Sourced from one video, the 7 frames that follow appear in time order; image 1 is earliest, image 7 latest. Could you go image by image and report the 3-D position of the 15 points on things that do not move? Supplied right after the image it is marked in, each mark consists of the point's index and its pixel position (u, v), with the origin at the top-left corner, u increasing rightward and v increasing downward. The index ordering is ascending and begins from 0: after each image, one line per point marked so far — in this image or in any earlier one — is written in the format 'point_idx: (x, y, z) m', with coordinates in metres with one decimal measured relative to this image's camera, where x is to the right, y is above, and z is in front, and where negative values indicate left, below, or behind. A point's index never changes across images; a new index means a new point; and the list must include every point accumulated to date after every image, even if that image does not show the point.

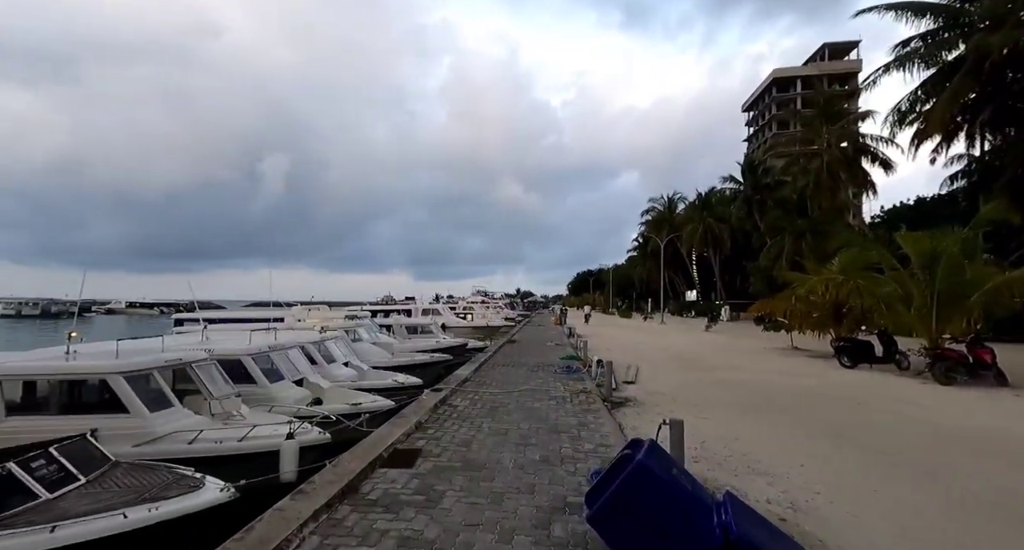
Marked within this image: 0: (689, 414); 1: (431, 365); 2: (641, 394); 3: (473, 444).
0: (+3.2, -2.5, +9.5) m
1: (-3.1, -3.5, +19.7) m
2: (+2.8, -2.6, +11.3) m
3: (-0.5, -2.2, +6.7) m
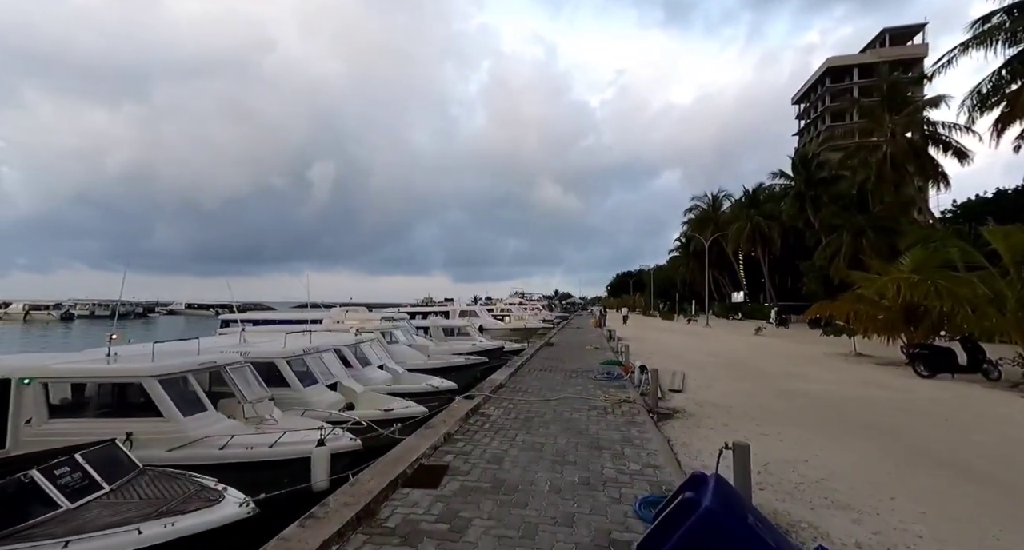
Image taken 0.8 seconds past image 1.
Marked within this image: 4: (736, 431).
0: (+3.9, -2.5, +8.6) m
1: (-1.7, -3.5, +19.3) m
2: (+3.6, -2.6, +10.5) m
3: (-0.1, -2.2, +6.1) m
4: (+3.6, -2.5, +8.4) m
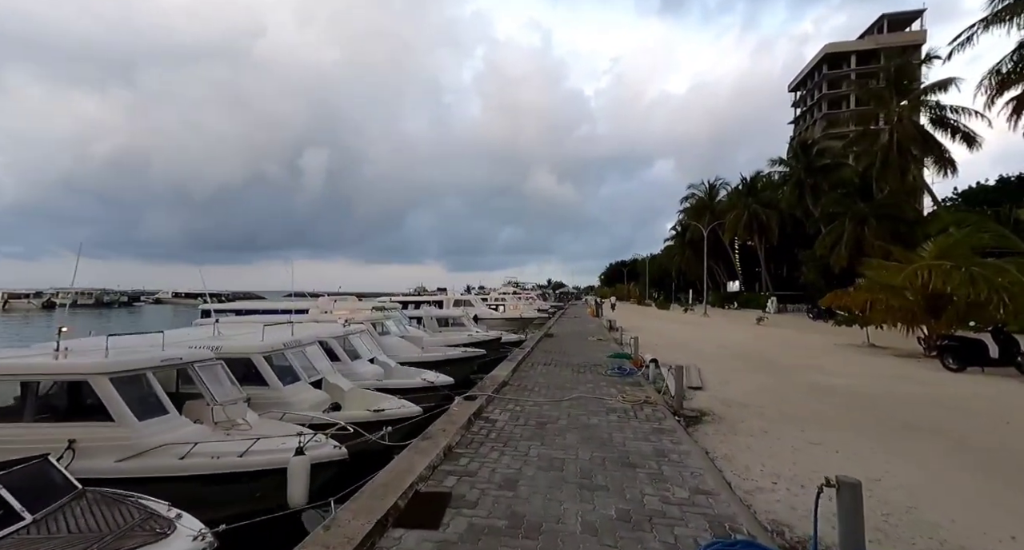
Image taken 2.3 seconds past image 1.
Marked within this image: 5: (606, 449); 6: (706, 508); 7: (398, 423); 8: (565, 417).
0: (+4.0, -2.3, +7.5) m
1: (-1.7, -3.0, +18.1) m
2: (+3.7, -2.4, +9.4) m
3: (+0.1, -2.0, +4.9) m
4: (+3.7, -2.3, +7.3) m
5: (+1.1, -2.1, +6.2) m
6: (+1.7, -2.0, +4.6) m
7: (-2.3, -3.0, +10.4) m
8: (+0.8, -2.1, +7.8) m
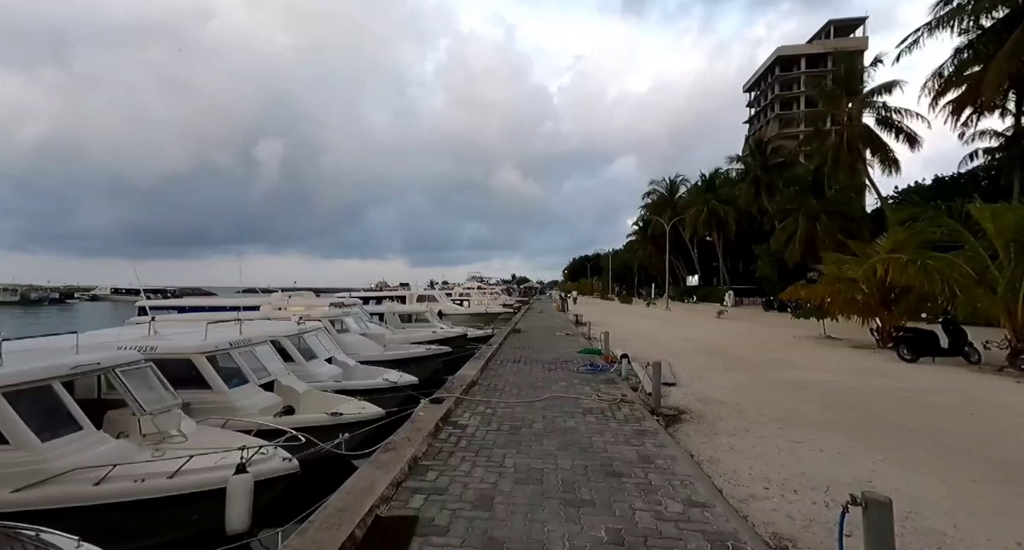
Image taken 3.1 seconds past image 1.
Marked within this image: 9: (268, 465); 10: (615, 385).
0: (+3.6, -2.2, +7.2) m
1: (-2.8, -2.9, +17.4) m
2: (+3.2, -2.2, +9.1) m
3: (-0.1, -1.9, +4.3) m
4: (+3.3, -2.2, +7.0) m
5: (+0.8, -2.0, +5.7) m
6: (+1.5, -2.0, +4.1) m
7: (-2.9, -2.8, +9.6) m
8: (+0.4, -2.0, +7.3) m
9: (-3.3, -2.6, +7.0) m
10: (+2.0, -2.1, +10.1) m
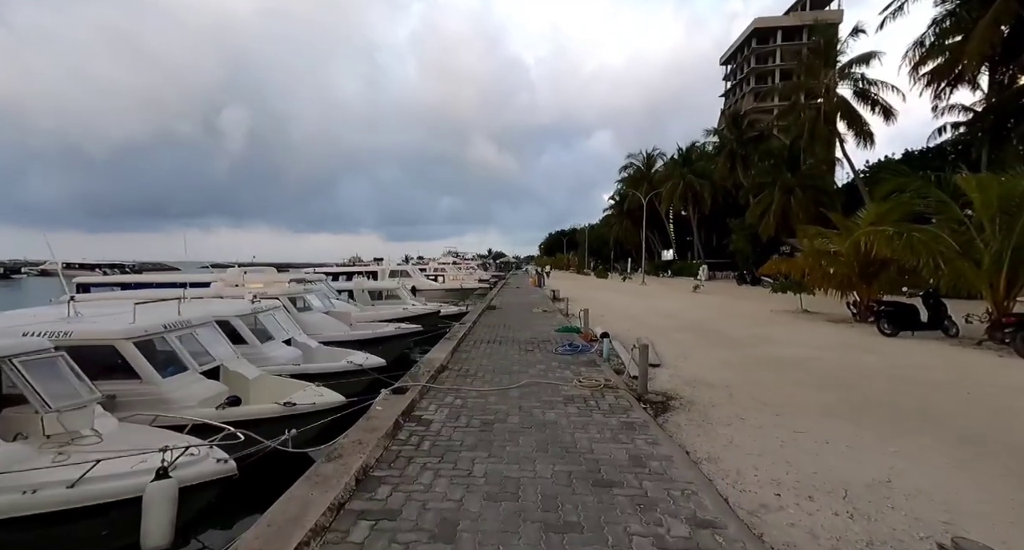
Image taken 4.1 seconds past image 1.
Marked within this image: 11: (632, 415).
0: (+3.2, -1.9, +6.5) m
1: (-3.7, -2.0, +16.4) m
2: (+2.7, -1.8, +8.3) m
3: (-0.3, -1.7, +3.5) m
4: (+3.0, -1.9, +6.3) m
5: (+0.5, -1.7, +4.9) m
6: (+1.3, -1.8, +3.3) m
7: (-3.3, -2.4, +8.7) m
8: (0.0, -1.7, +6.5) m
9: (-3.6, -2.3, +6.0) m
10: (+1.5, -1.7, +9.3) m
11: (+1.5, -1.7, +6.4) m
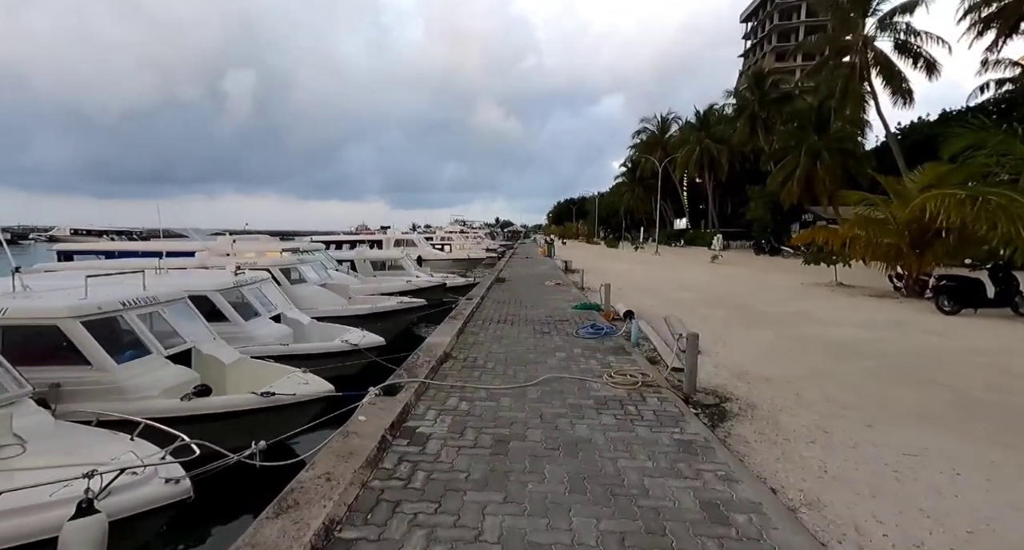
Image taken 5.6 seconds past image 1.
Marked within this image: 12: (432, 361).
0: (+3.4, -1.6, +5.1) m
1: (-3.3, -1.2, +15.1) m
2: (+3.0, -1.4, +6.9) m
3: (-0.2, -1.7, +2.1) m
4: (+3.2, -1.6, +4.8) m
5: (+0.7, -1.6, +3.5) m
6: (+1.5, -1.7, +1.9) m
7: (-3.1, -2.0, +7.4) m
8: (+0.2, -1.4, +5.1) m
9: (-3.5, -2.0, +4.7) m
10: (+1.8, -1.2, +7.9) m
11: (+1.7, -1.5, +5.0) m
12: (-1.1, -1.2, +7.1) m
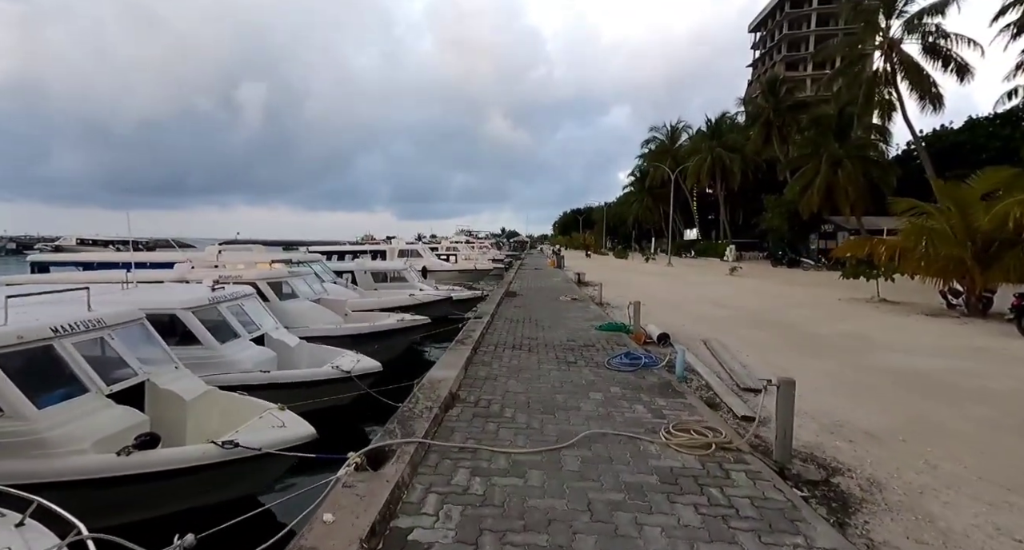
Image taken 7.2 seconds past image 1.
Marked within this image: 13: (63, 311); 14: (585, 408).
0: (+3.7, -1.8, +3.4) m
1: (-3.0, -1.5, +13.5) m
2: (+3.2, -1.7, +5.3) m
3: (0.0, -1.8, +0.4) m
4: (+3.4, -1.8, +3.2) m
5: (+0.9, -1.7, +1.8) m
6: (+1.7, -1.8, +0.3) m
7: (-2.8, -2.2, +5.8) m
8: (+0.5, -1.6, +3.4) m
9: (-3.2, -2.2, +3.1) m
10: (+2.0, -1.5, +6.2) m
11: (+1.9, -1.7, +3.4) m
12: (-0.8, -1.4, +5.5) m
13: (-6.2, -0.5, +7.1) m
14: (+0.8, -1.5, +5.9) m
